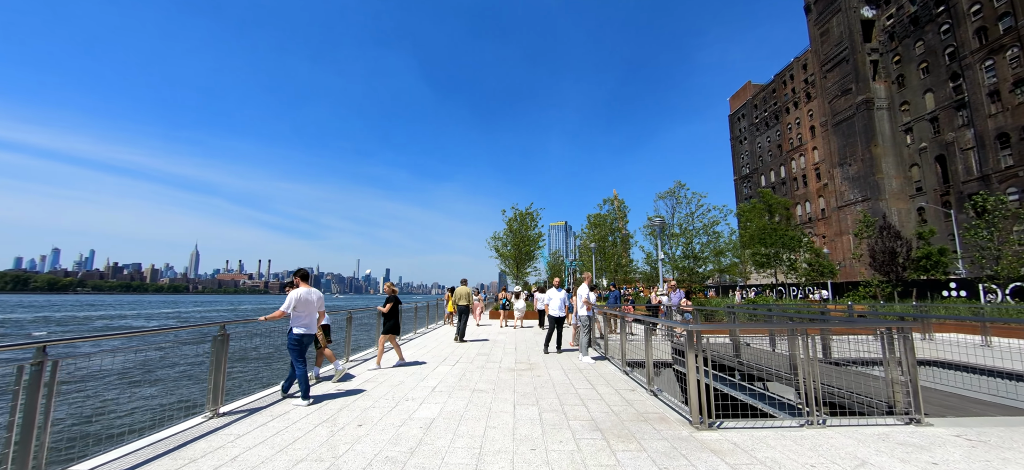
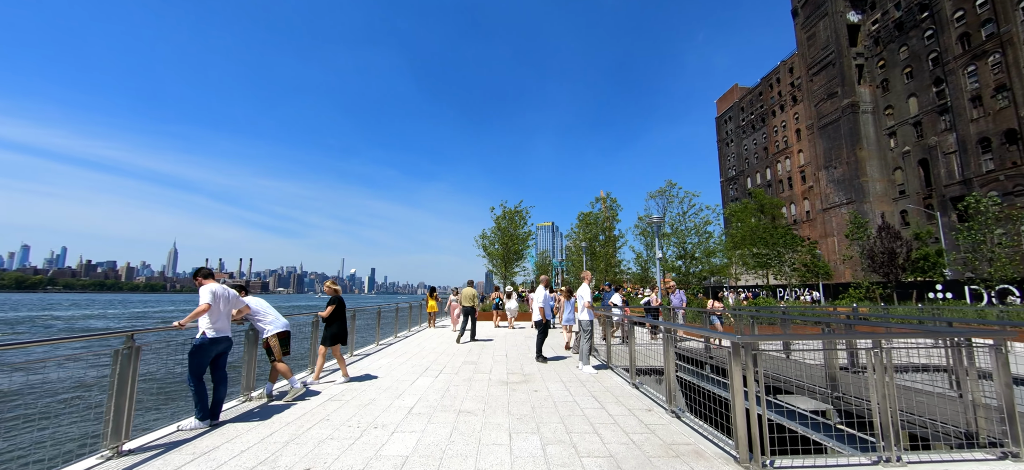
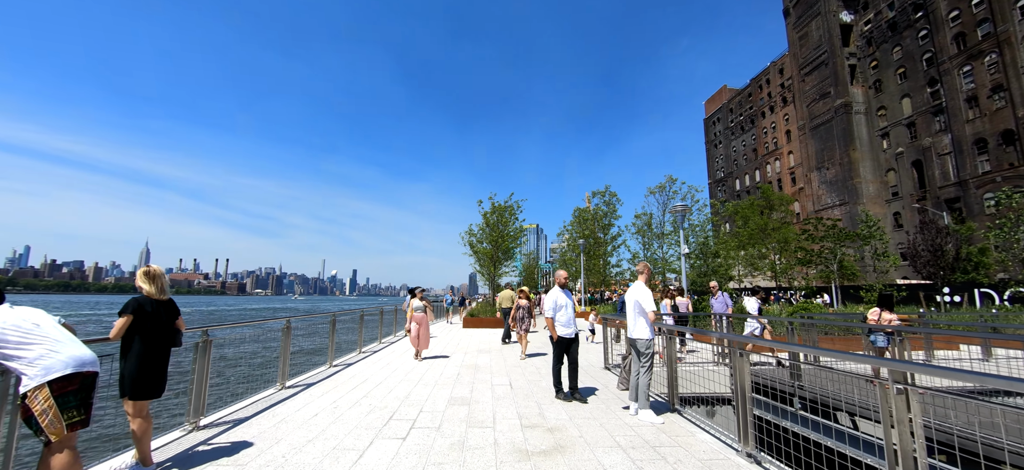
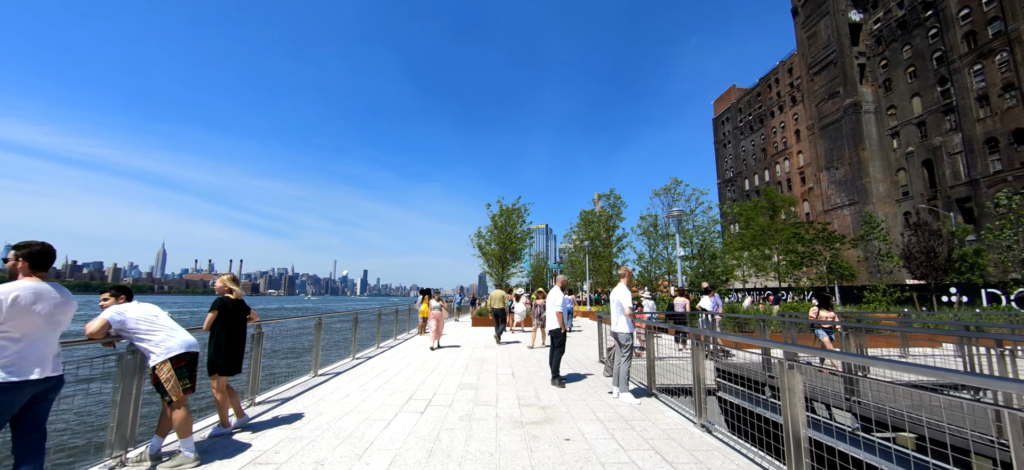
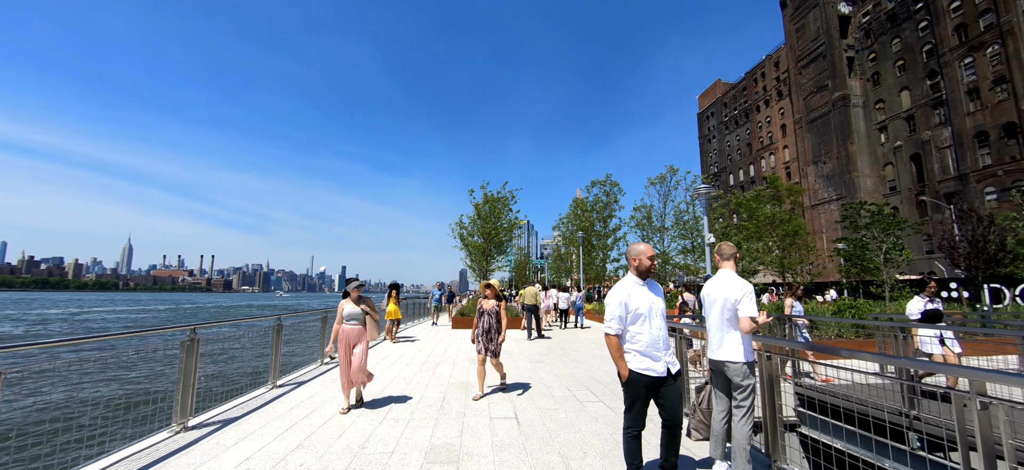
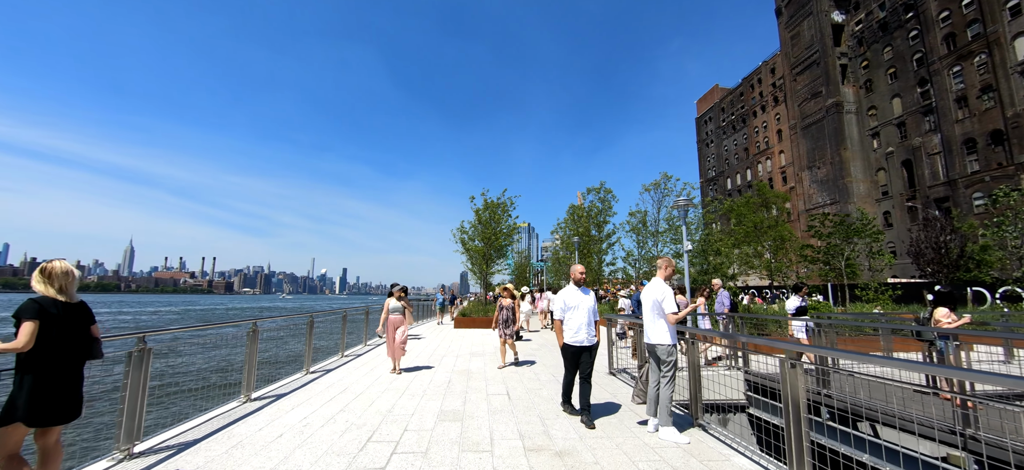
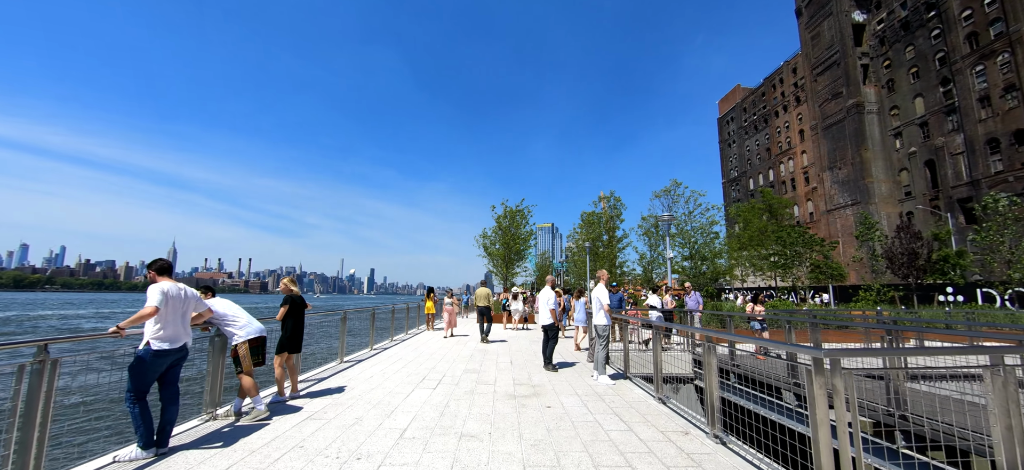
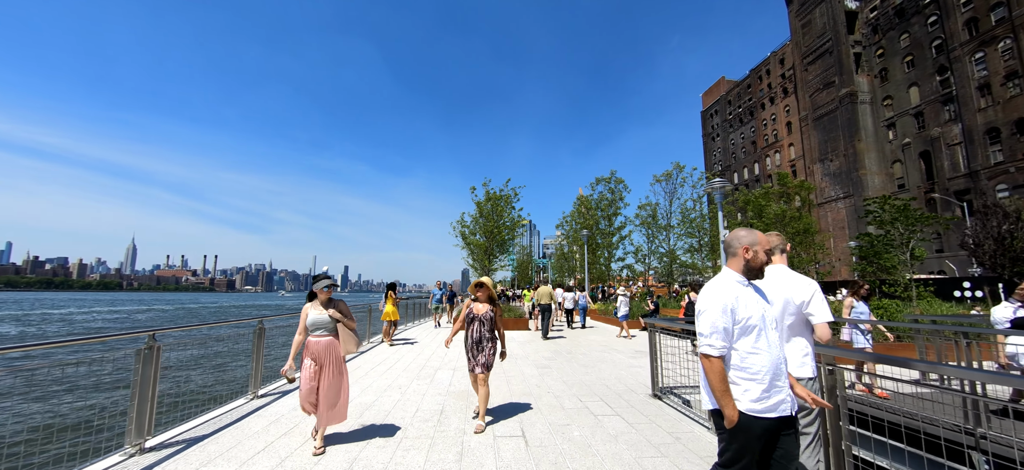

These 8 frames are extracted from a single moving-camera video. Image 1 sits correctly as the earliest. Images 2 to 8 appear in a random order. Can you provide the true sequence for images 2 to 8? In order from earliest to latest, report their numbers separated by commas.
2, 7, 4, 3, 6, 5, 8
